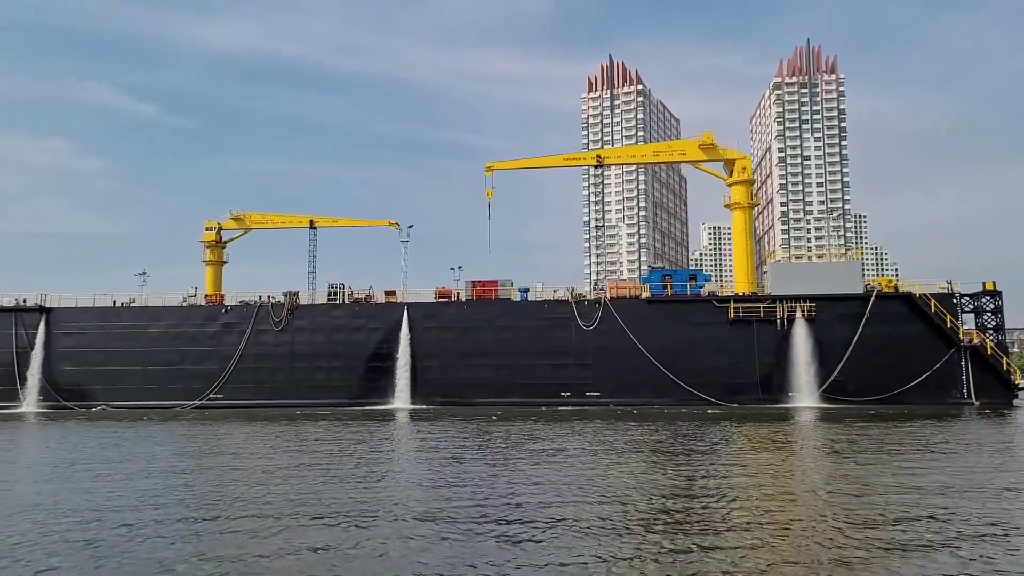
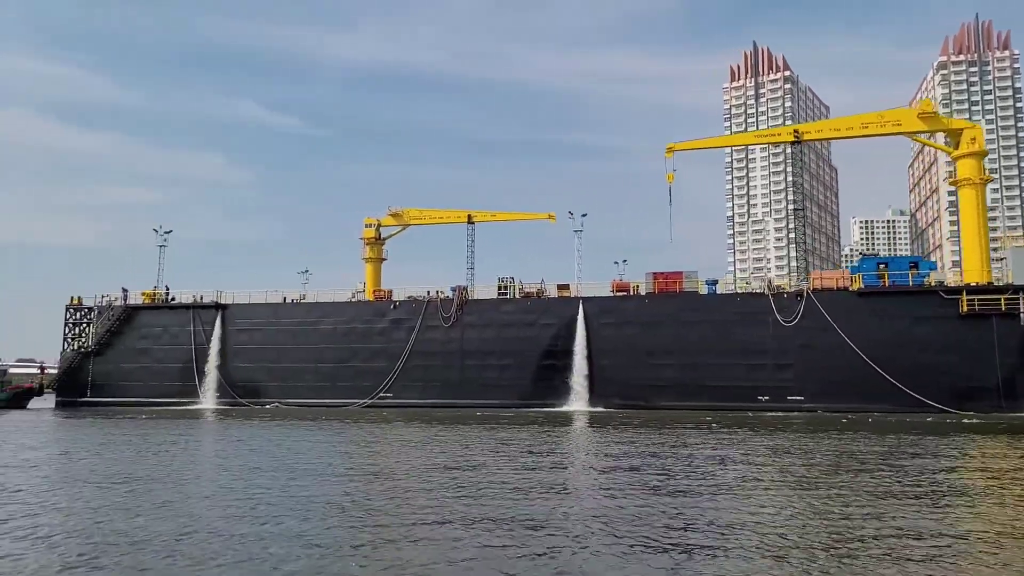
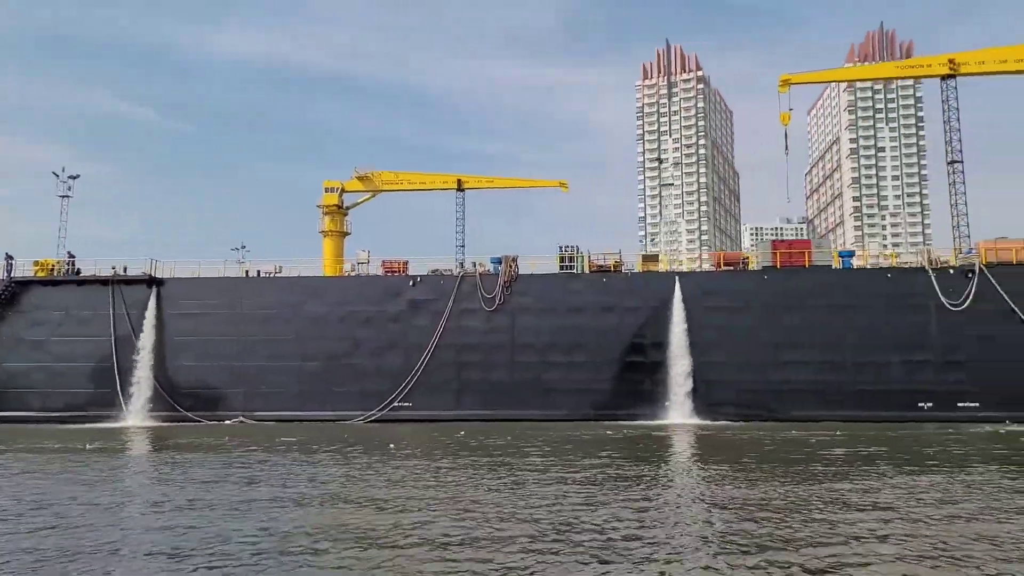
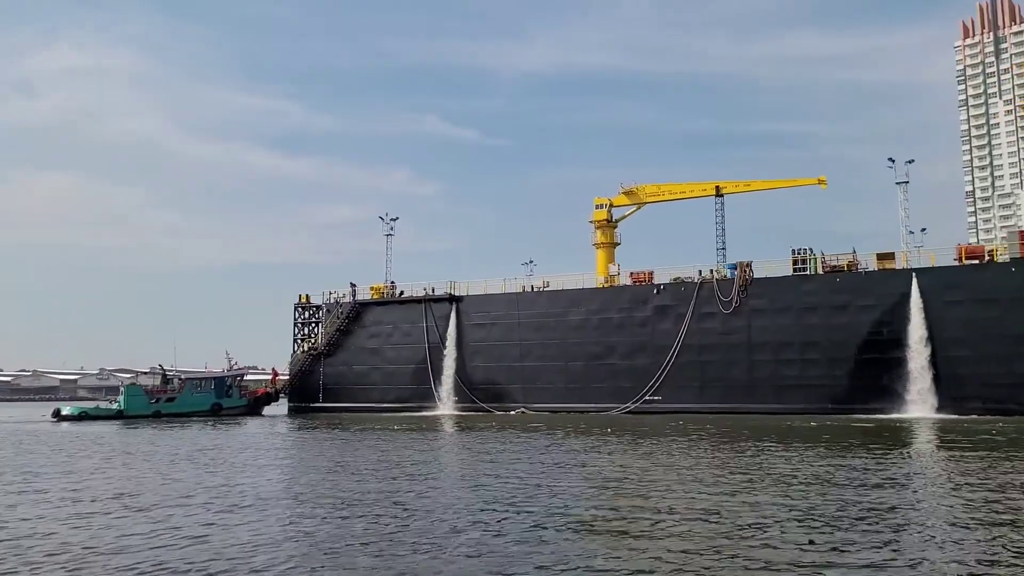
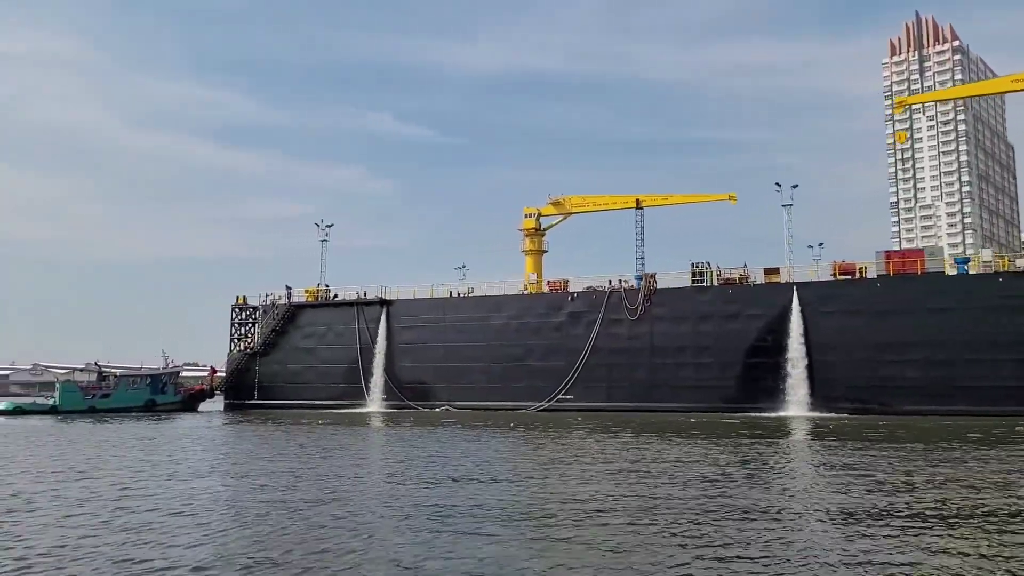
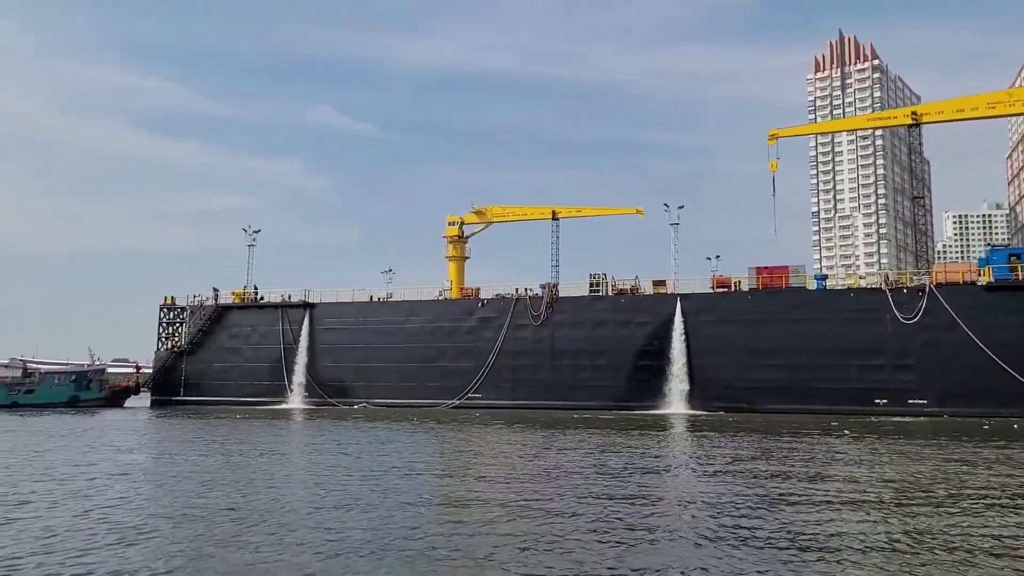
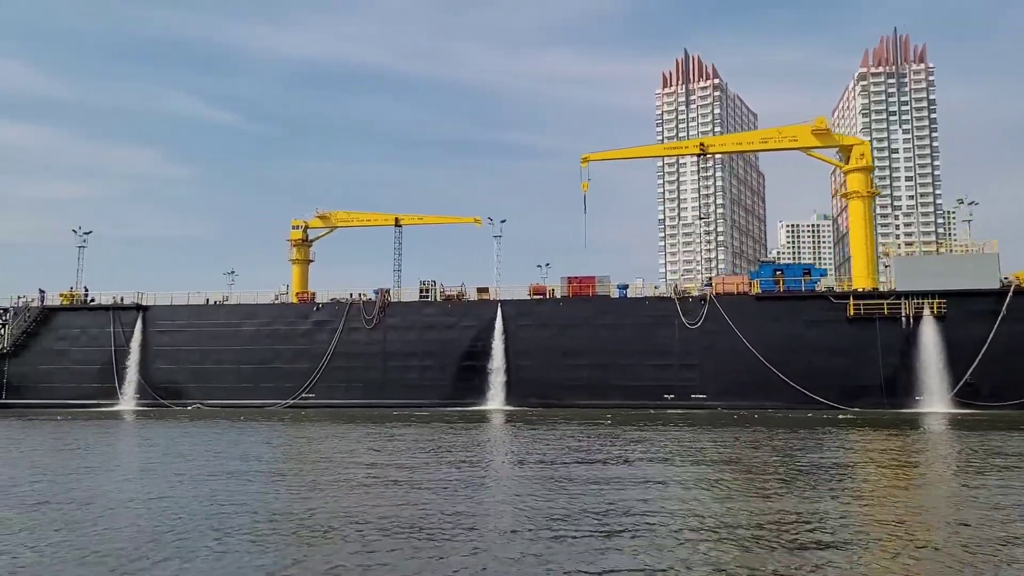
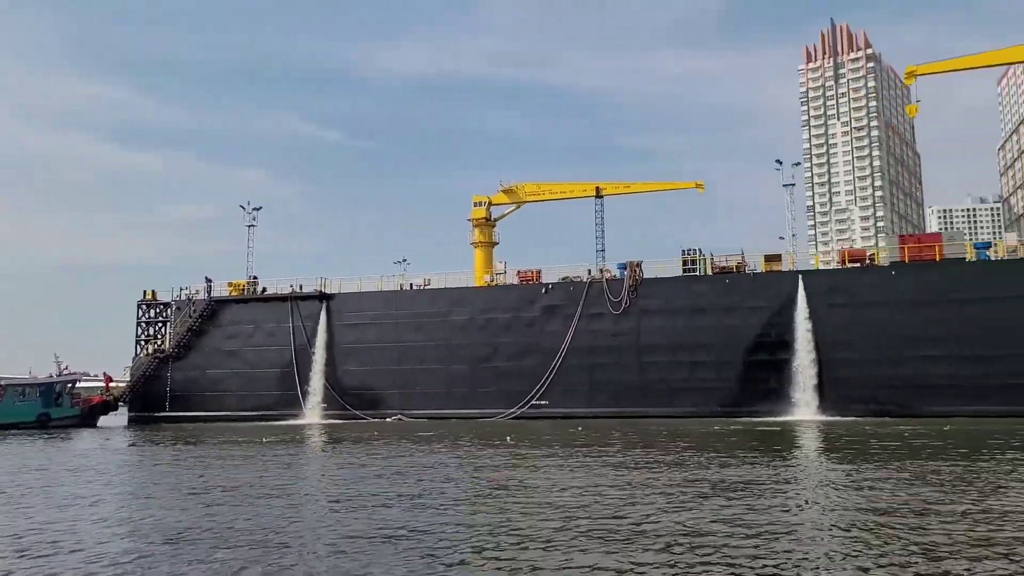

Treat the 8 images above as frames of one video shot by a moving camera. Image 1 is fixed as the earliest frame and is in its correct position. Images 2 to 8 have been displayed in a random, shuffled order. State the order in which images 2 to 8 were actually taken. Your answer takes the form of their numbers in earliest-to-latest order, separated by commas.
7, 2, 6, 5, 4, 8, 3
